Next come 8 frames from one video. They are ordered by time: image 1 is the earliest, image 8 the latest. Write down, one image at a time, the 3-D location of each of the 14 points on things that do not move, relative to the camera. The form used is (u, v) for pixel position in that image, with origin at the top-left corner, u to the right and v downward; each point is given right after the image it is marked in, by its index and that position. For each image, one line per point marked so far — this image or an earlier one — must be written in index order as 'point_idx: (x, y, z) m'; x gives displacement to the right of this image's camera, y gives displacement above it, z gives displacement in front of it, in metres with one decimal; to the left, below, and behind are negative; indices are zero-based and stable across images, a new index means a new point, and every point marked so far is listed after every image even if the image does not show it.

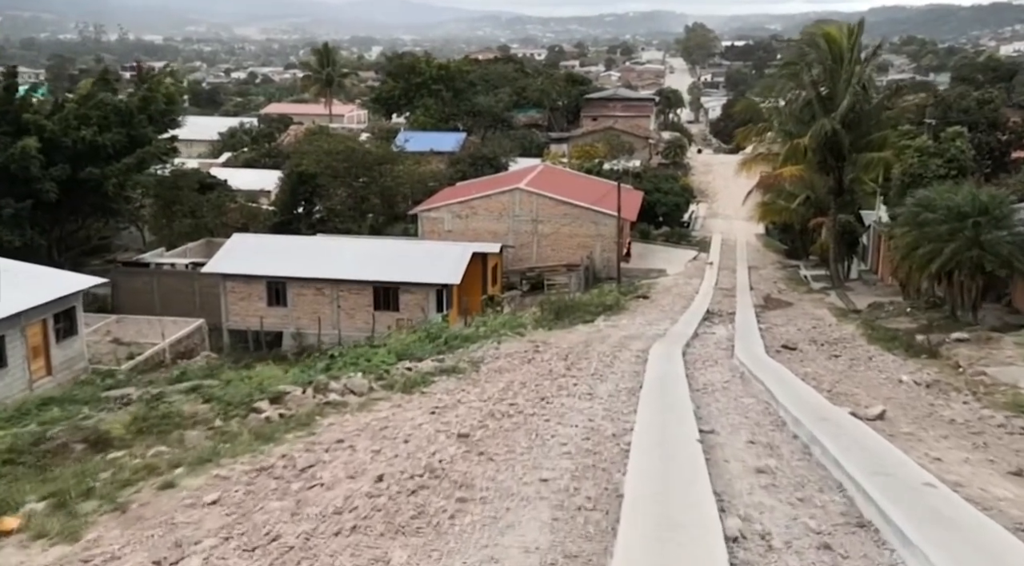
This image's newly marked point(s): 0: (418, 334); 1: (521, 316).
0: (-1.3, -0.7, +12.3) m
1: (+0.2, -0.5, +15.8) m
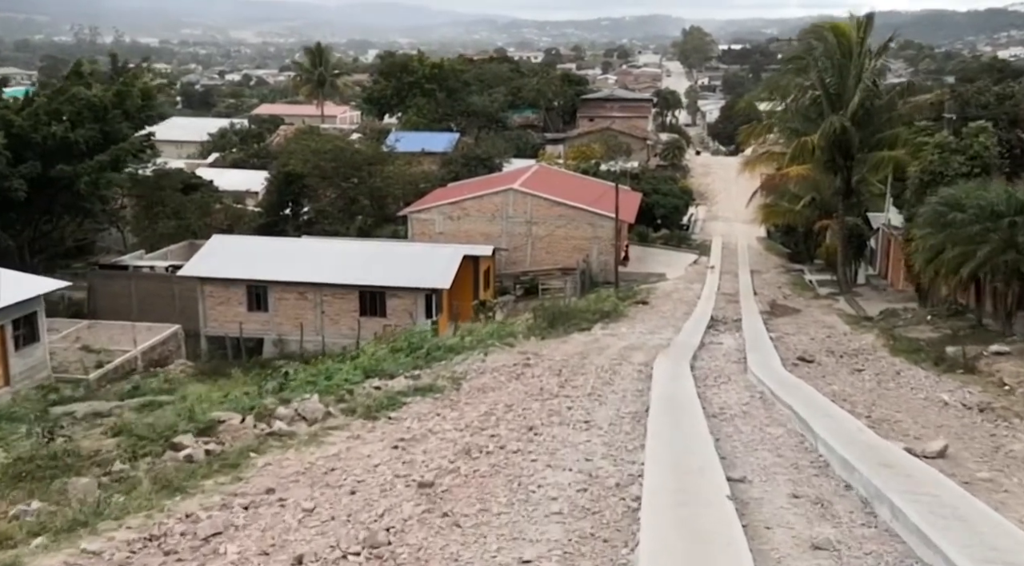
0: (-1.4, -0.7, +11.3) m
1: (0.0, -0.6, +14.7) m
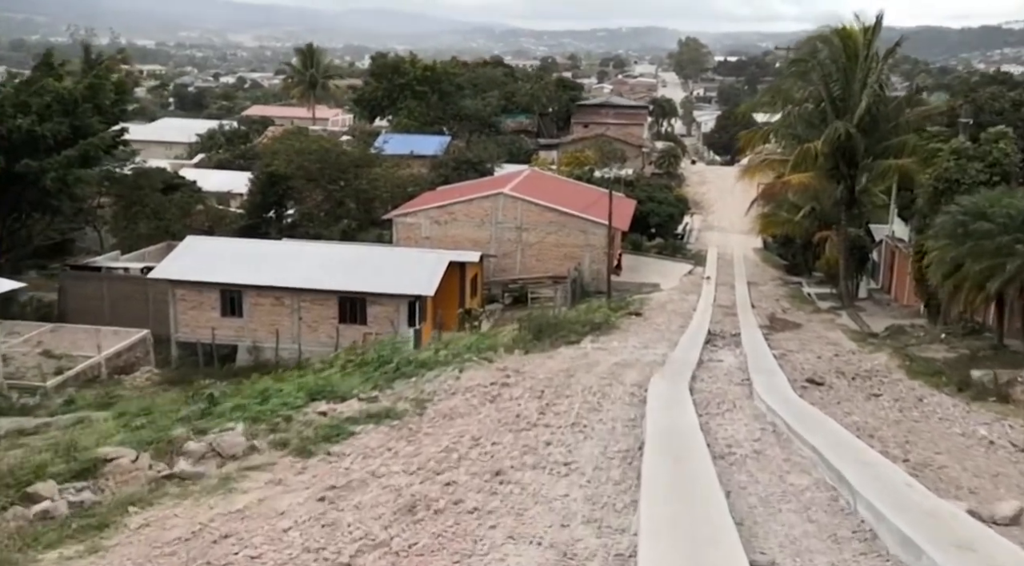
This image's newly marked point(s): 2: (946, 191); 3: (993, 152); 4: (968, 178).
0: (-1.6, -0.8, +10.3) m
1: (-0.2, -0.7, +13.7) m
2: (+6.1, +1.3, +13.2) m
3: (+6.6, +1.8, +12.9) m
4: (+6.2, +1.4, +12.9) m
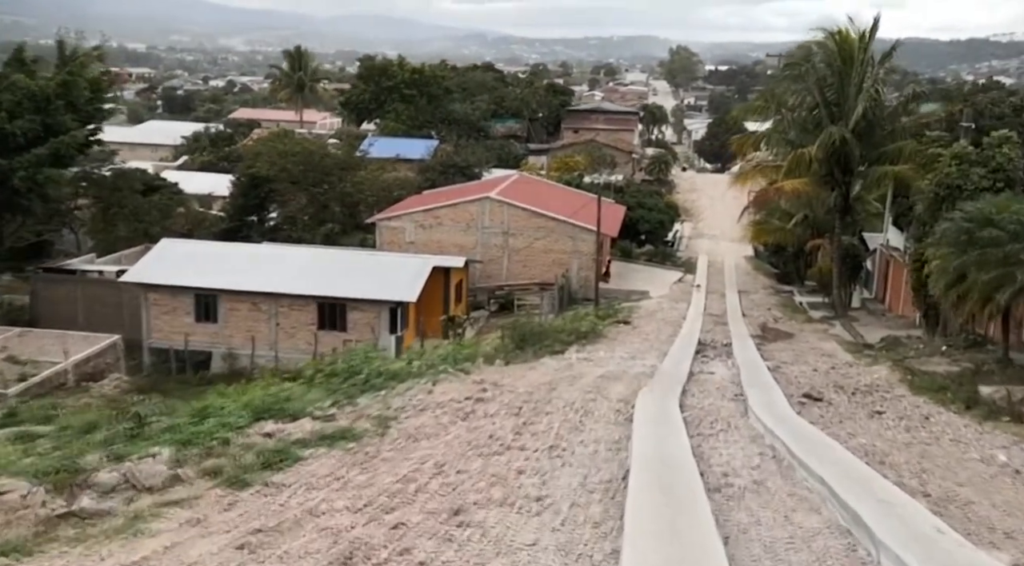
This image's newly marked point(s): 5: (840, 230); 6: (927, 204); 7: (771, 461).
0: (-1.8, -0.9, +9.6) m
1: (-0.5, -0.8, +13.1) m
2: (+5.8, +1.2, +12.7) m
3: (+6.3, +1.6, +12.4) m
4: (+6.0, +1.3, +12.4) m
5: (+6.7, +1.1, +19.4) m
6: (+5.8, +1.1, +13.2) m
7: (+1.6, -1.1, +5.9) m
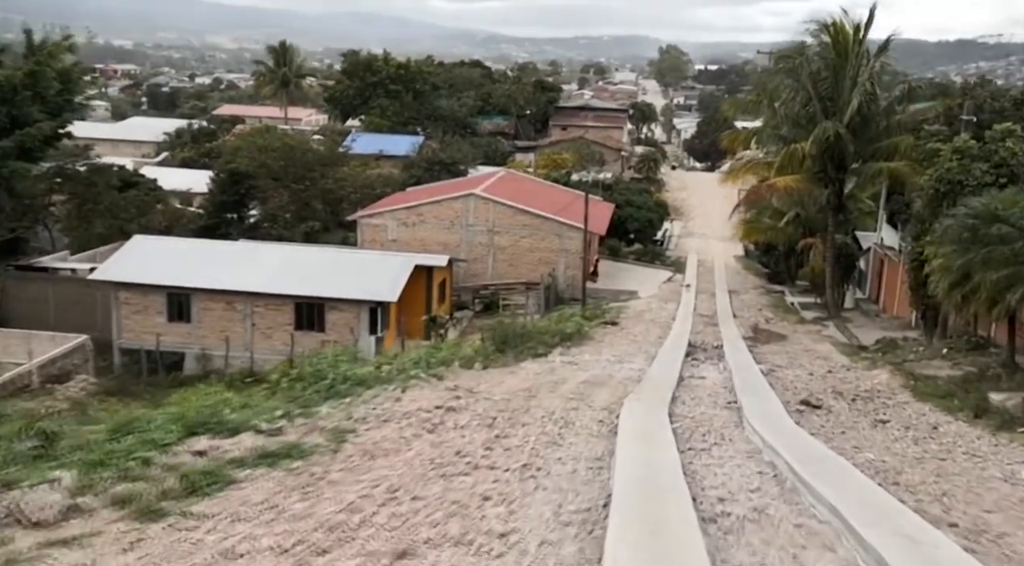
0: (-2.0, -0.9, +9.0) m
1: (-0.7, -0.8, +12.5) m
2: (+5.6, +1.2, +12.1) m
3: (+6.1, +1.6, +11.9) m
4: (+5.8, +1.3, +11.9) m
5: (+6.4, +1.1, +18.9) m
6: (+5.5, +1.1, +12.6) m
7: (+1.4, -1.1, +5.3) m
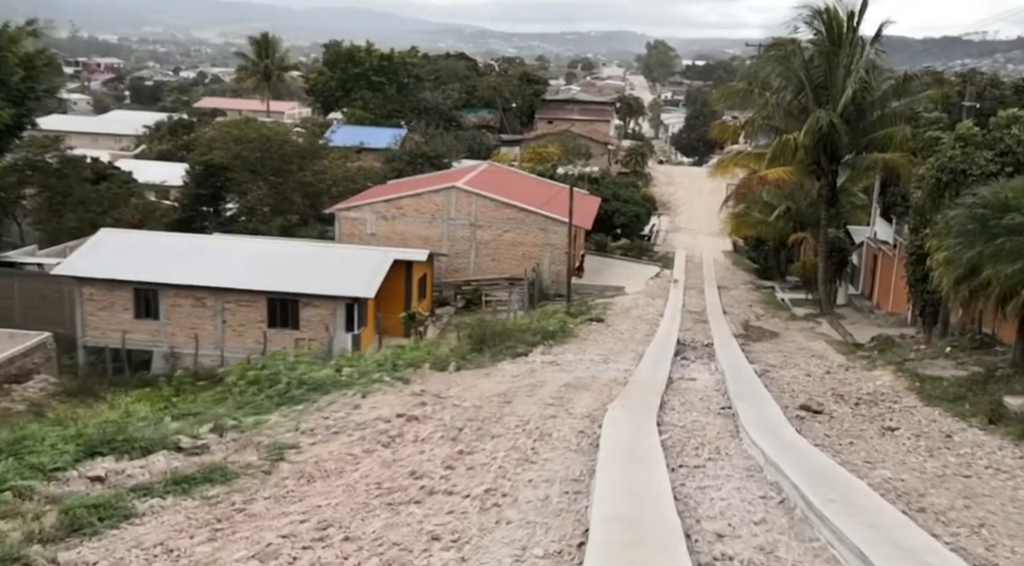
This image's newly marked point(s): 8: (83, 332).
0: (-2.3, -0.8, +8.3) m
1: (-1.0, -0.8, +11.8) m
2: (+5.3, +1.2, +11.5) m
3: (+5.8, +1.7, +11.2) m
4: (+5.5, +1.4, +11.2) m
5: (+6.1, +1.2, +18.3) m
6: (+5.3, +1.2, +12.0) m
7: (+1.3, -1.1, +4.6) m
8: (-8.4, -1.0, +18.5) m
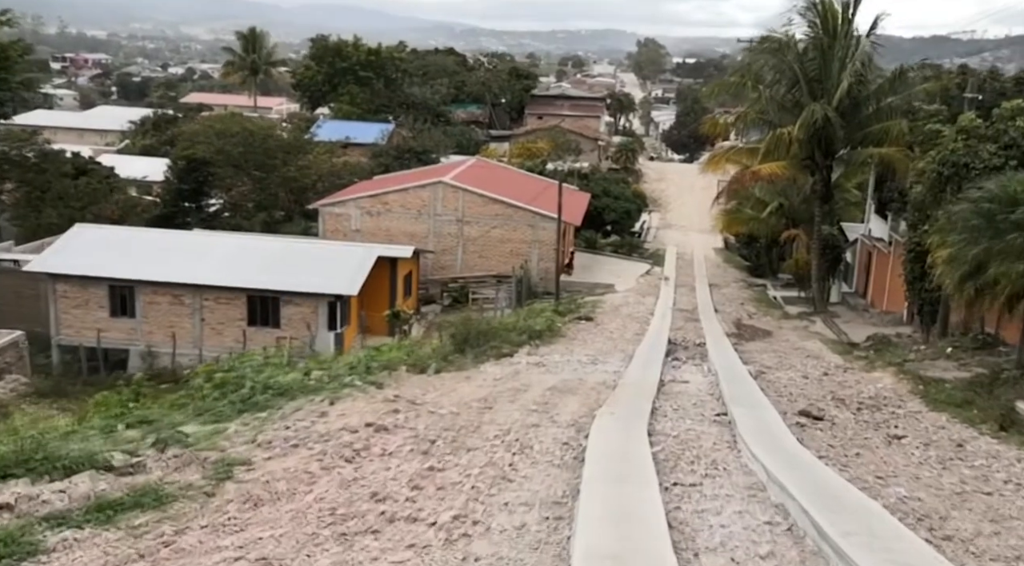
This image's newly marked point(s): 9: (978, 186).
0: (-2.4, -0.8, +7.8) m
1: (-1.2, -0.7, +11.3) m
2: (+5.2, +1.2, +11.1) m
3: (+5.7, +1.7, +10.8) m
4: (+5.3, +1.4, +10.8) m
5: (+5.8, +1.2, +17.8) m
6: (+5.1, +1.2, +11.6) m
7: (+1.2, -1.1, +4.2) m
8: (-8.6, -0.9, +18.0) m
9: (+4.8, +1.0, +9.8) m
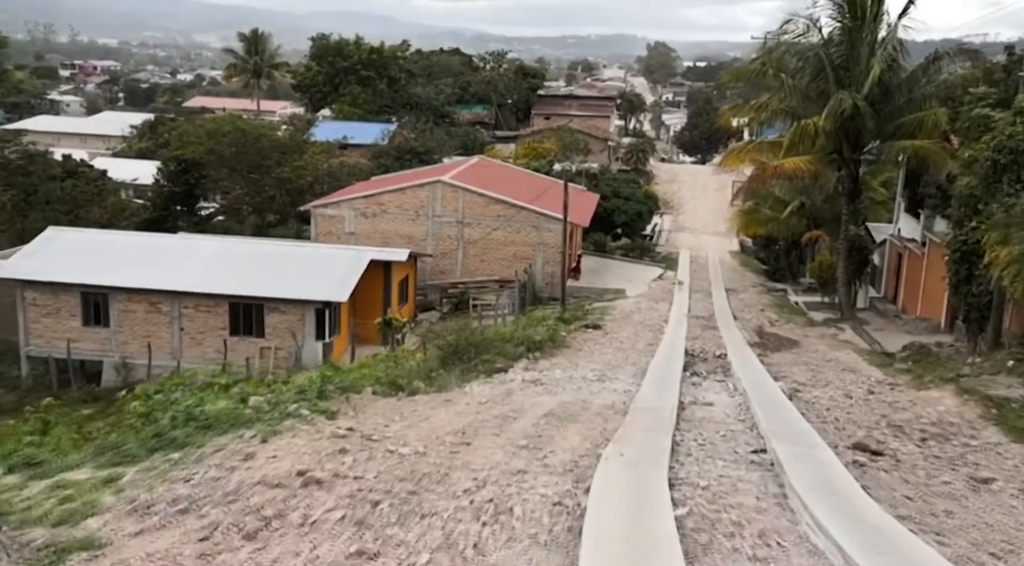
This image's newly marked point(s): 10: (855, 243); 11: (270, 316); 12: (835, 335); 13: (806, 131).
0: (-2.5, -0.8, +6.5) m
1: (-1.2, -0.8, +10.0) m
2: (+5.1, +1.2, +9.7) m
3: (+5.6, +1.7, +9.4) m
4: (+5.3, +1.4, +9.4) m
5: (+5.8, +1.2, +16.5) m
6: (+5.0, +1.2, +10.2) m
7: (+1.0, -1.1, +2.8) m
8: (-8.6, -1.0, +16.8) m
9: (+4.7, +1.0, +8.4) m
10: (+6.4, +0.8, +17.8) m
11: (-4.1, -0.6, +16.1) m
12: (+5.0, -0.8, +14.7) m
13: (+4.7, +2.4, +15.2) m
